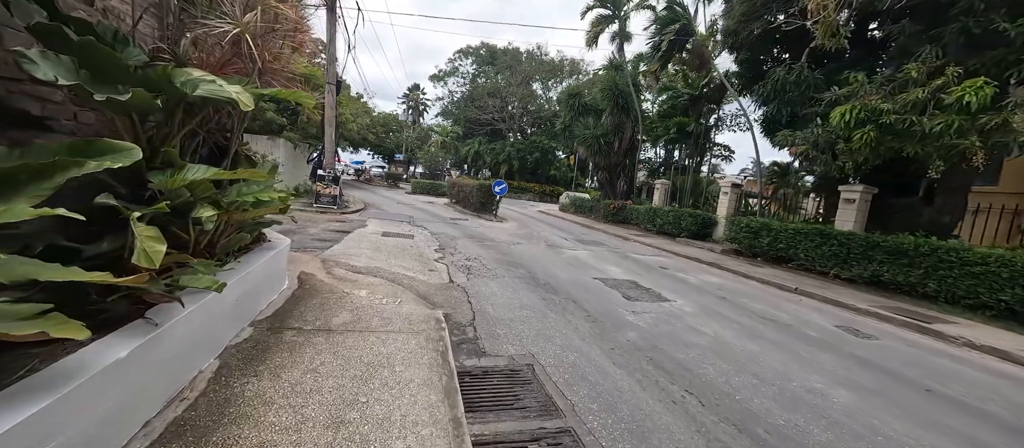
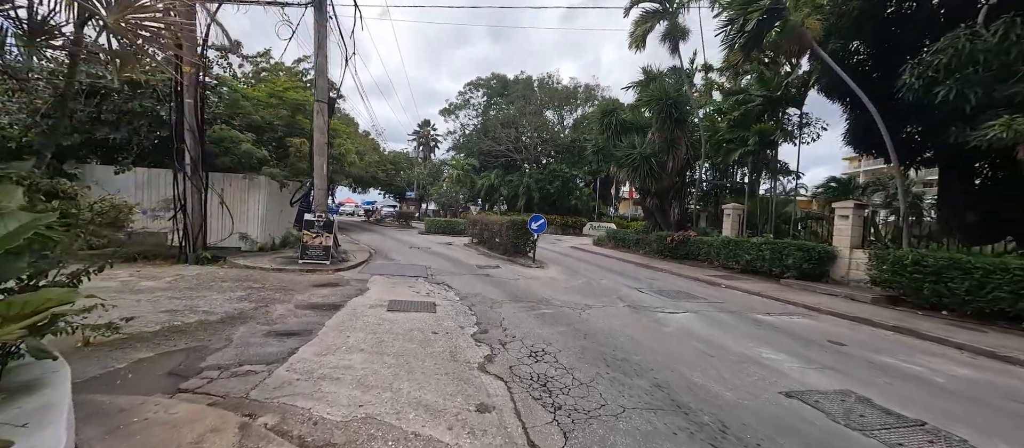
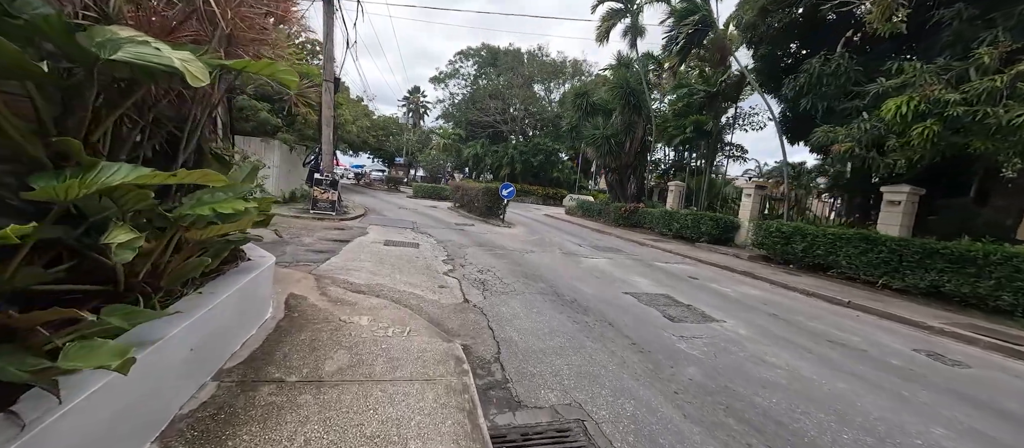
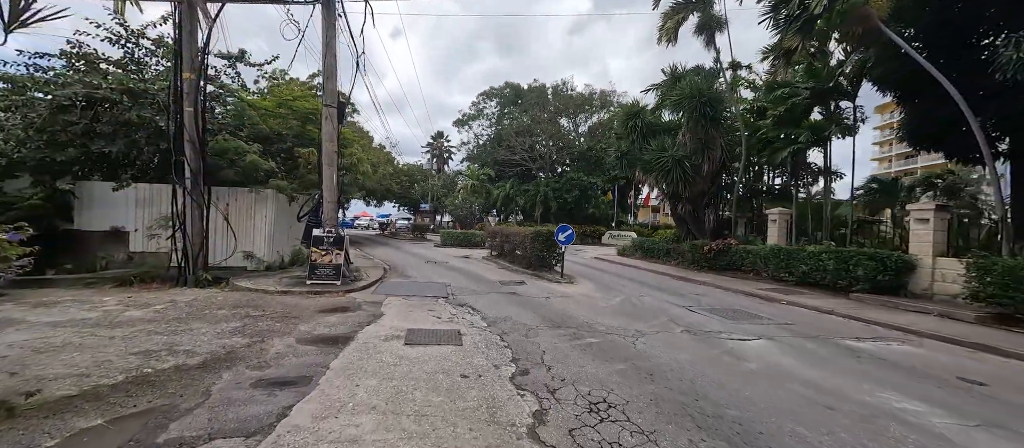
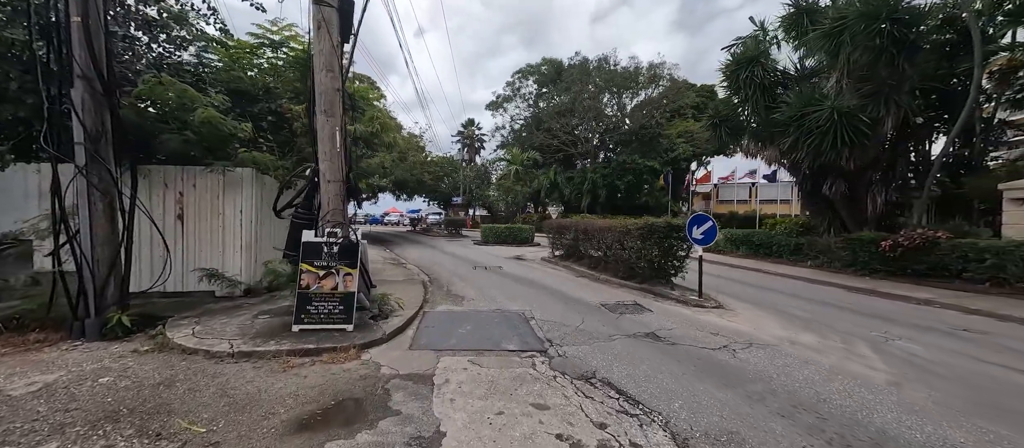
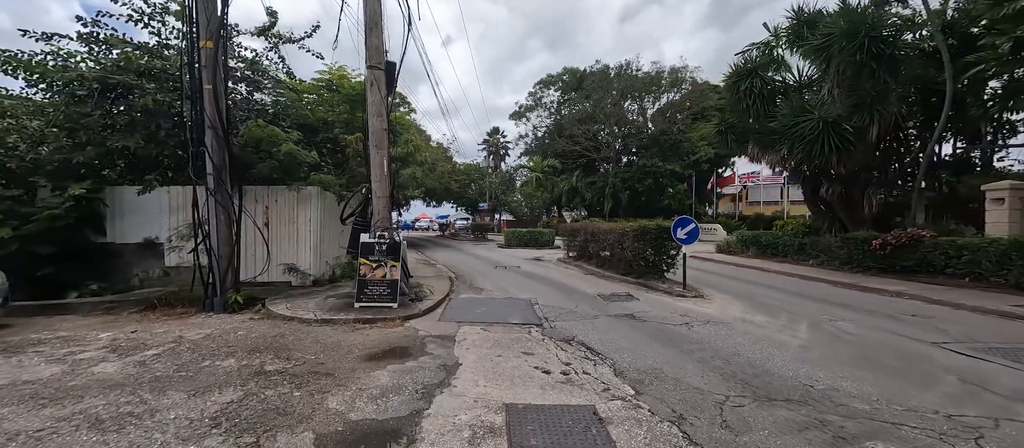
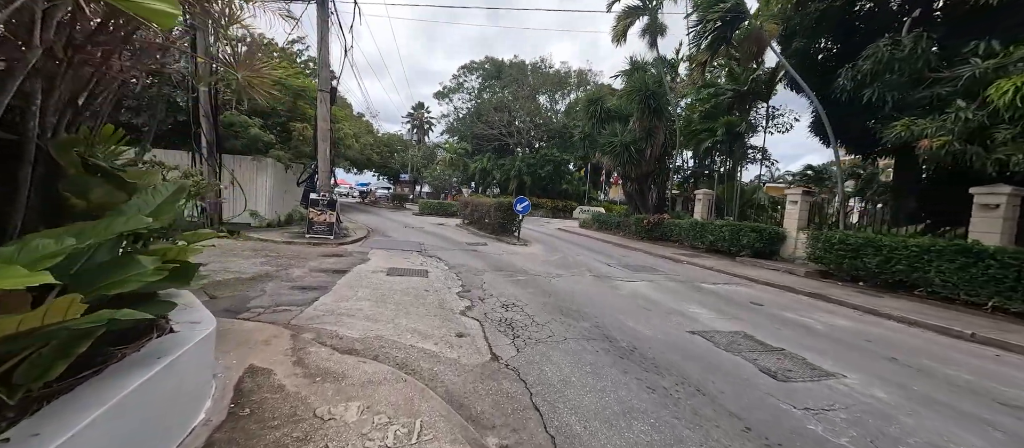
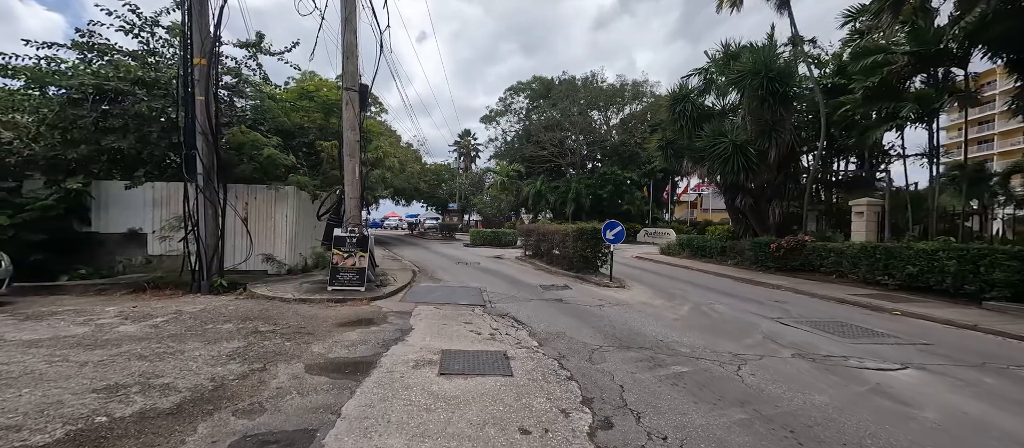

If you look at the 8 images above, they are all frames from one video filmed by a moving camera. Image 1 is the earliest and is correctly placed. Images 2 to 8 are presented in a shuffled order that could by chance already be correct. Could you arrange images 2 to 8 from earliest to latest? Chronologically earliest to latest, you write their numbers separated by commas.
3, 7, 2, 4, 8, 6, 5
